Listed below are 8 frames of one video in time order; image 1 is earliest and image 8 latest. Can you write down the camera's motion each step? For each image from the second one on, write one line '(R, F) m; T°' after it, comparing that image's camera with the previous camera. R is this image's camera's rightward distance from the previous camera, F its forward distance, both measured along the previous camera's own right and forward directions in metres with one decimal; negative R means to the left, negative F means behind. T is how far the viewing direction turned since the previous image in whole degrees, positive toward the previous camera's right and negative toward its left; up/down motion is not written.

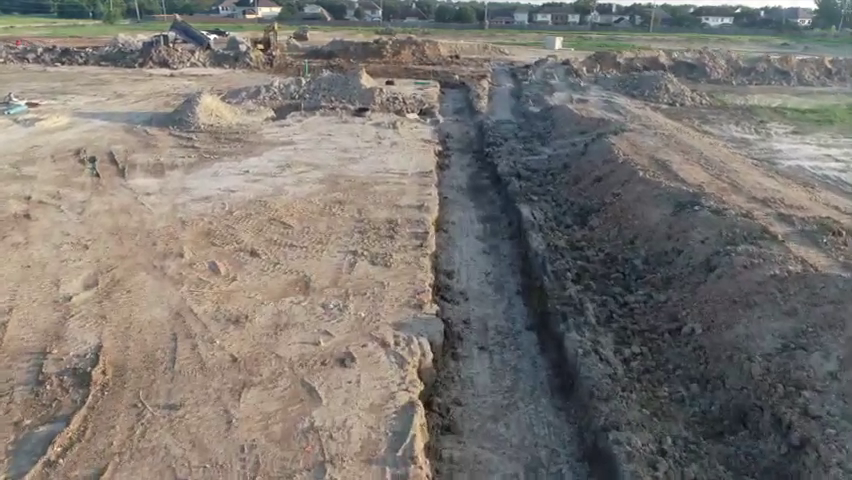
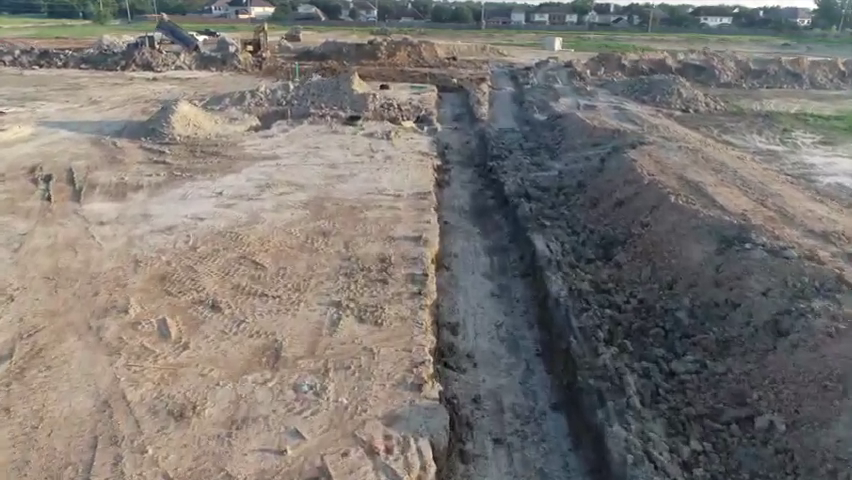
(0.0, +1.7) m; 0°
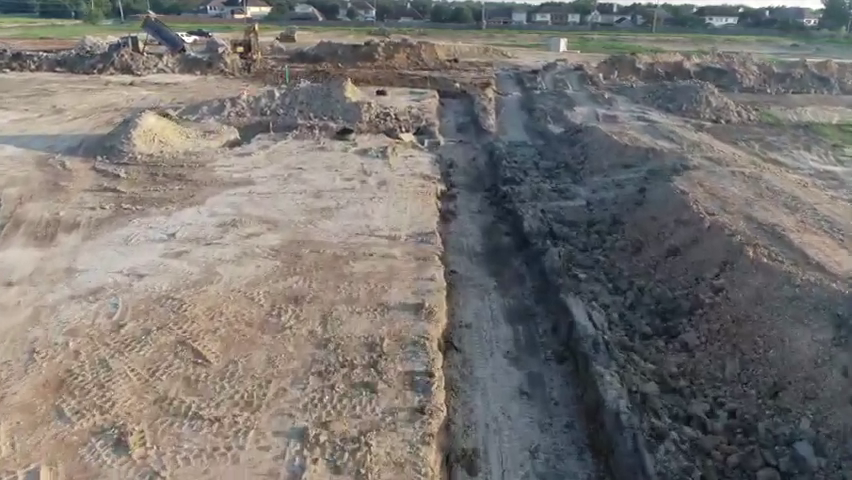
(-0.1, +2.5) m; 0°
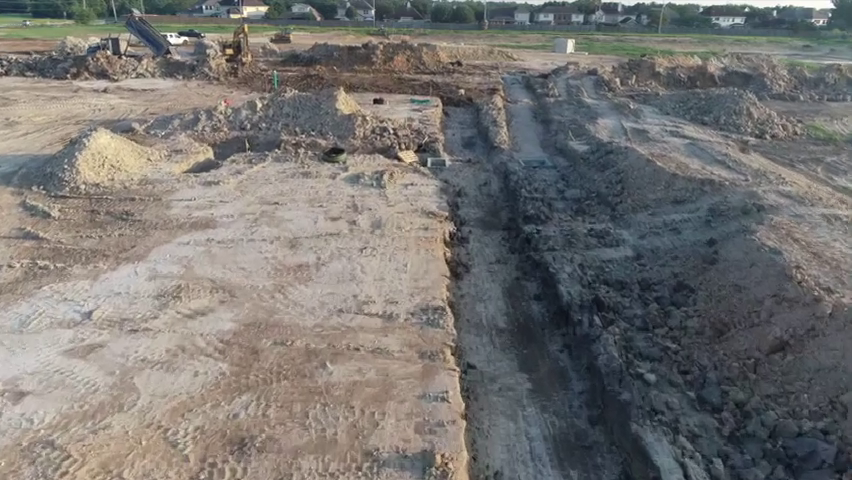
(-0.1, +2.8) m; 0°
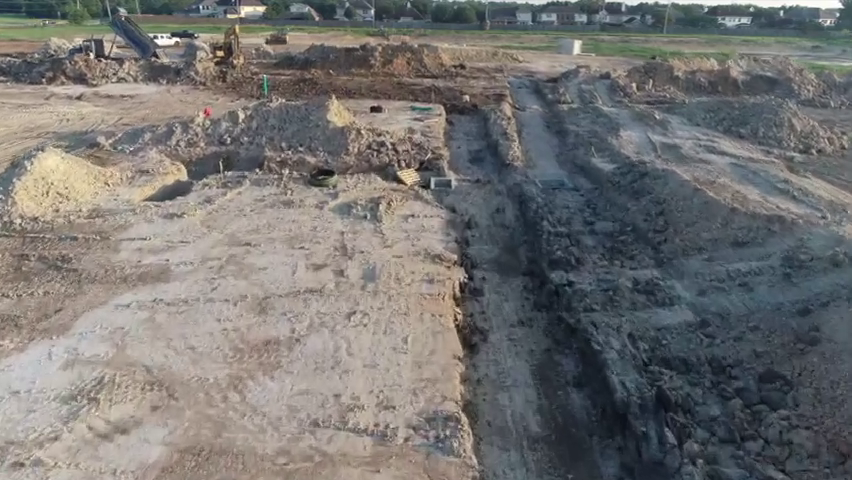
(-0.1, +2.2) m; 0°
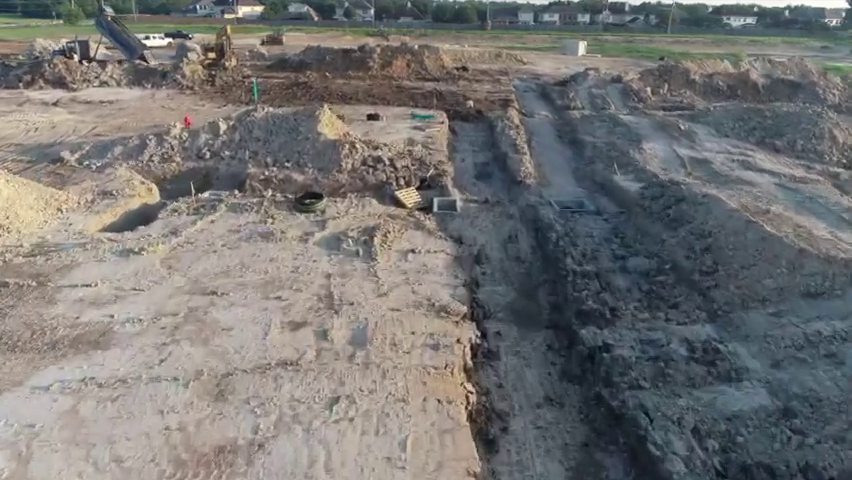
(0.0, +1.8) m; 0°
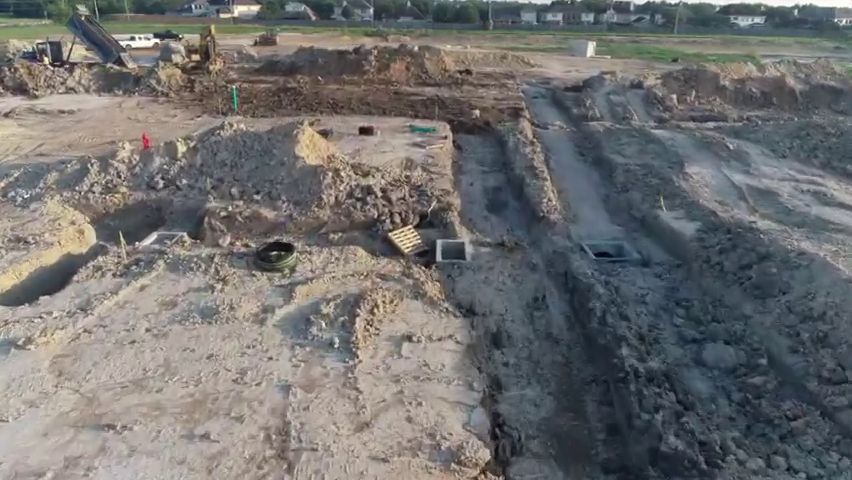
(0.0, +2.8) m; 0°
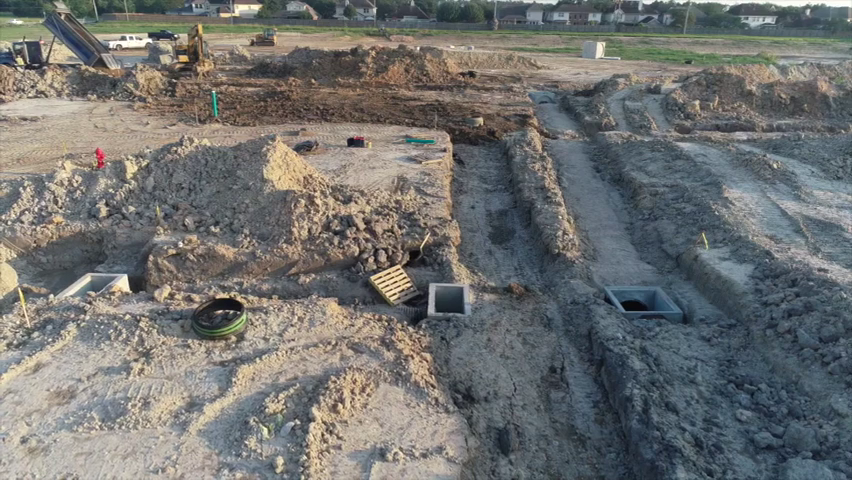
(+0.2, +2.0) m; 0°
